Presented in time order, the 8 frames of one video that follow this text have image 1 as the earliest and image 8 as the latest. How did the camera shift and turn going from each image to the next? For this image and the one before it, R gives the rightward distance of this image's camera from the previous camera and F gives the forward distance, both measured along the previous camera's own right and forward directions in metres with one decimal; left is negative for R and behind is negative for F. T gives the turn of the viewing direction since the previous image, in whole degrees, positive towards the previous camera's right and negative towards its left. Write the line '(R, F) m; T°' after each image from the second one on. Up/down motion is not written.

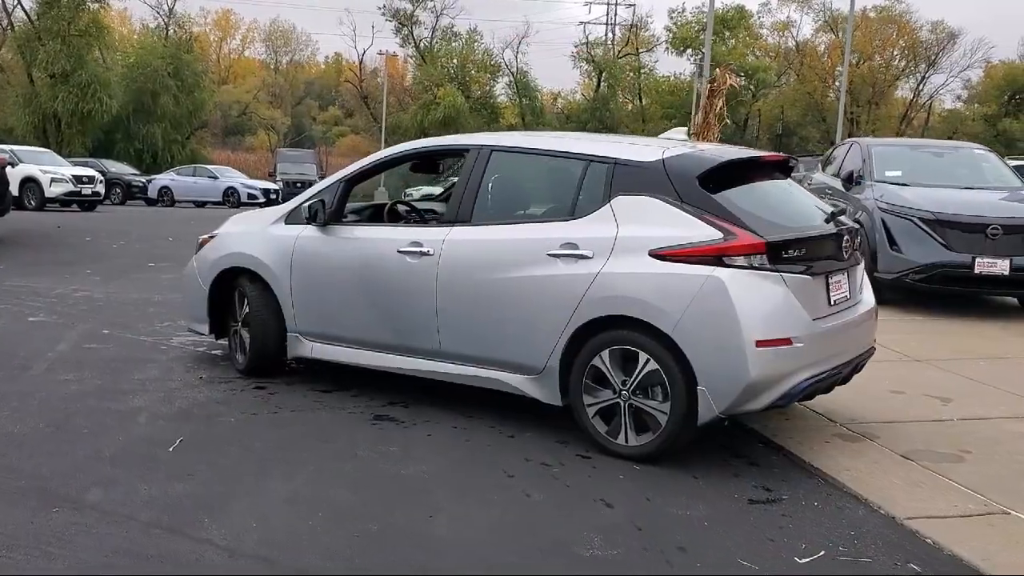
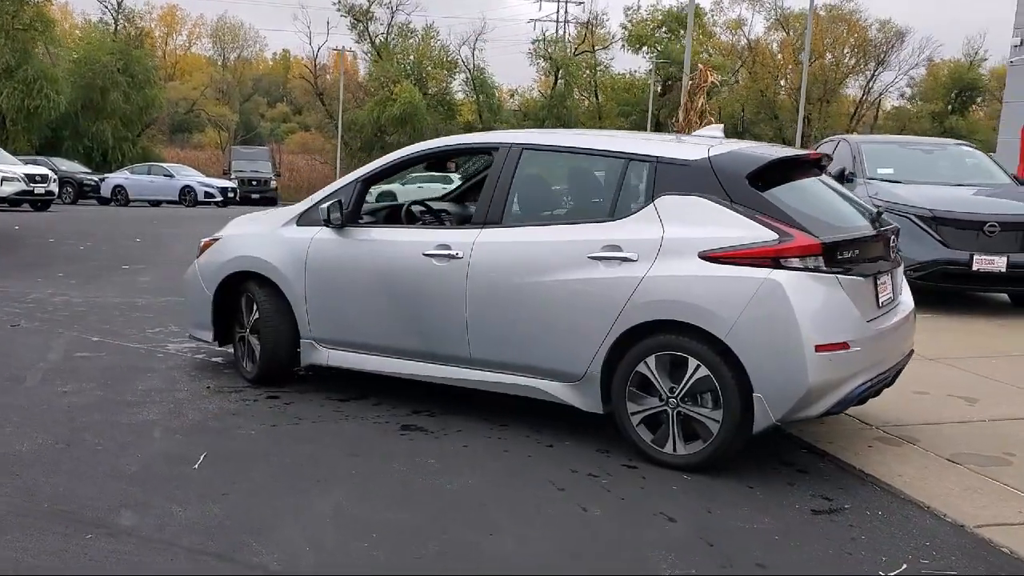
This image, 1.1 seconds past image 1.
(-0.4, +0.2) m; +3°
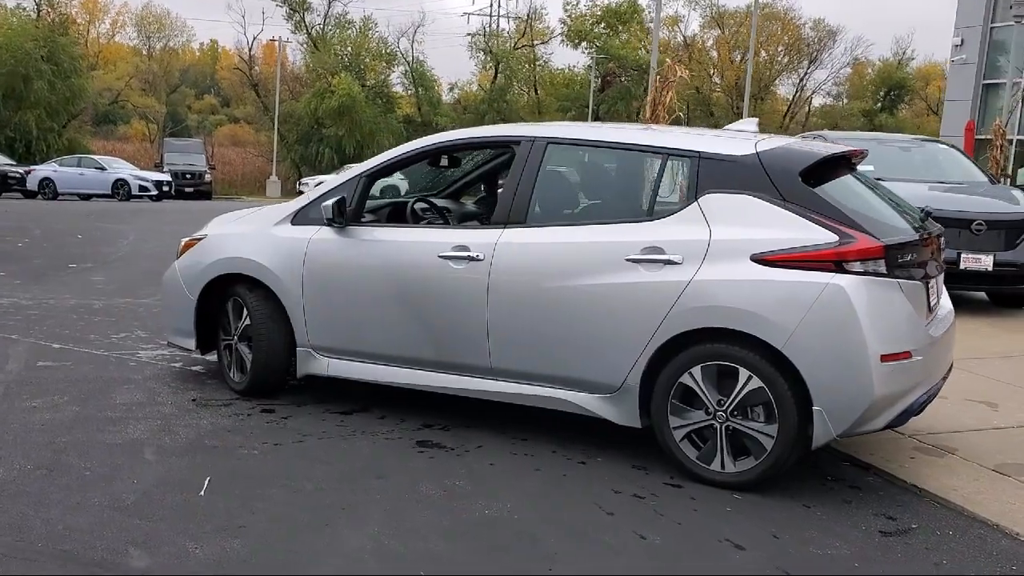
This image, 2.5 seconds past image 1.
(-0.5, +0.4) m; +4°
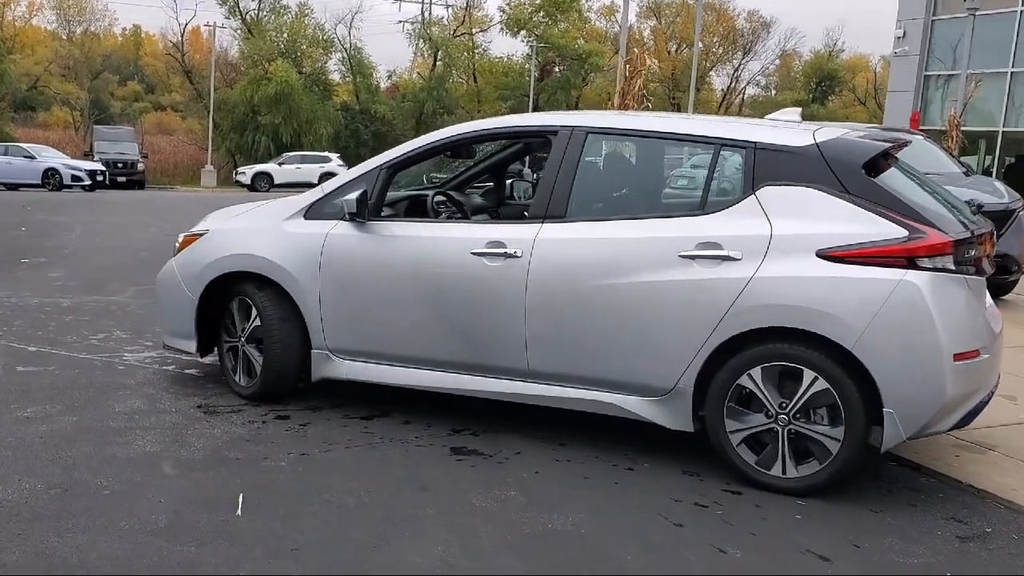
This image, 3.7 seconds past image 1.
(-0.5, +0.3) m; +4°
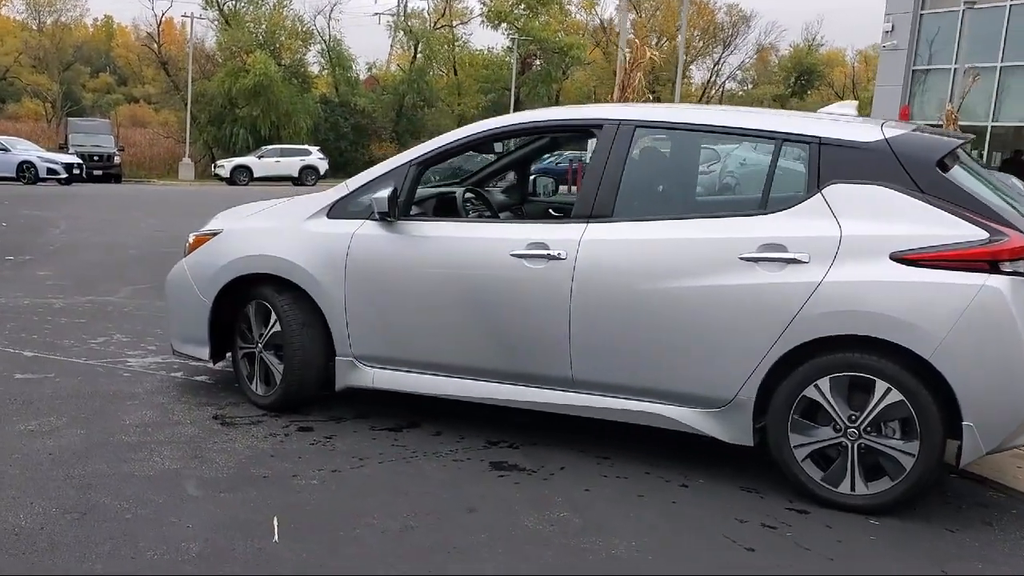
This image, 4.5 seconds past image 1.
(-0.3, +0.3) m; +1°
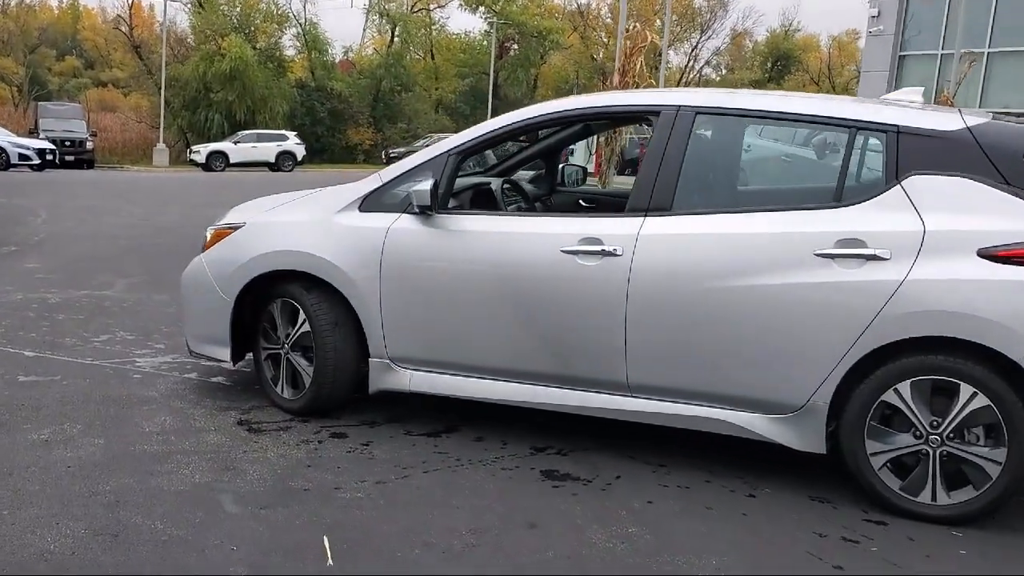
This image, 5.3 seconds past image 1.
(-0.3, +0.3) m; +2°
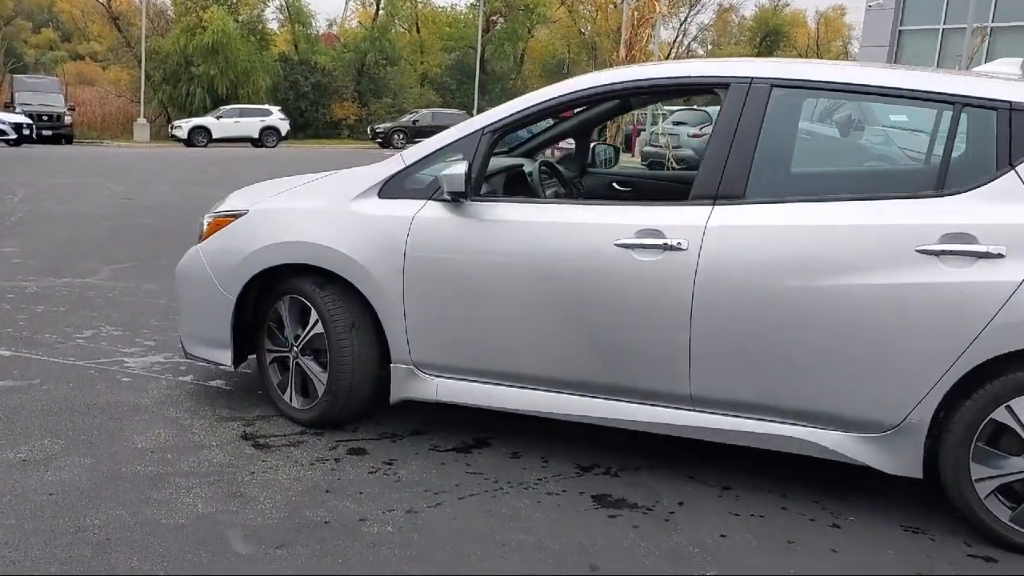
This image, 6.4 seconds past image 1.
(-0.2, +0.5) m; +1°
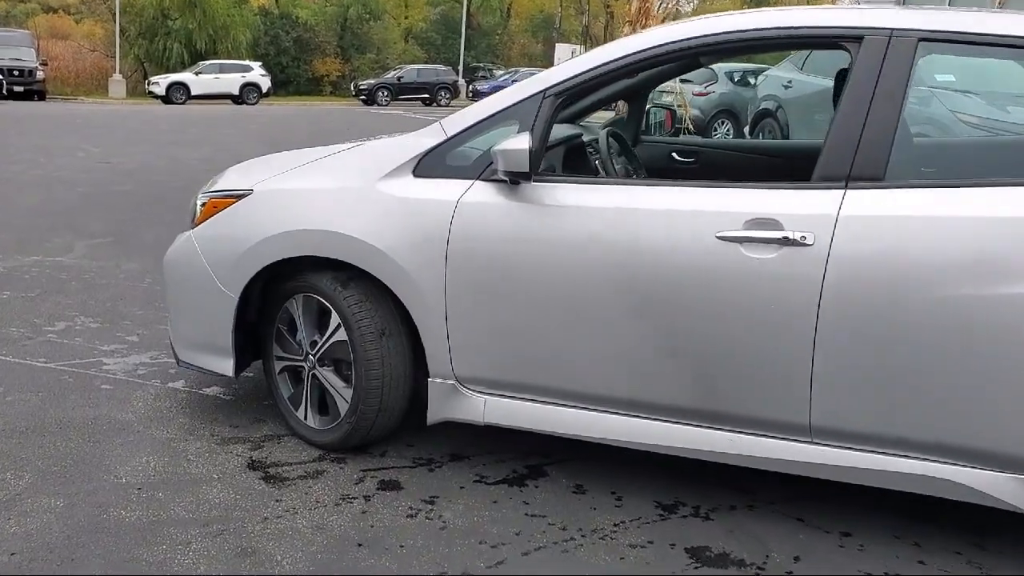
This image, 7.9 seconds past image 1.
(-0.3, +0.7) m; +1°
